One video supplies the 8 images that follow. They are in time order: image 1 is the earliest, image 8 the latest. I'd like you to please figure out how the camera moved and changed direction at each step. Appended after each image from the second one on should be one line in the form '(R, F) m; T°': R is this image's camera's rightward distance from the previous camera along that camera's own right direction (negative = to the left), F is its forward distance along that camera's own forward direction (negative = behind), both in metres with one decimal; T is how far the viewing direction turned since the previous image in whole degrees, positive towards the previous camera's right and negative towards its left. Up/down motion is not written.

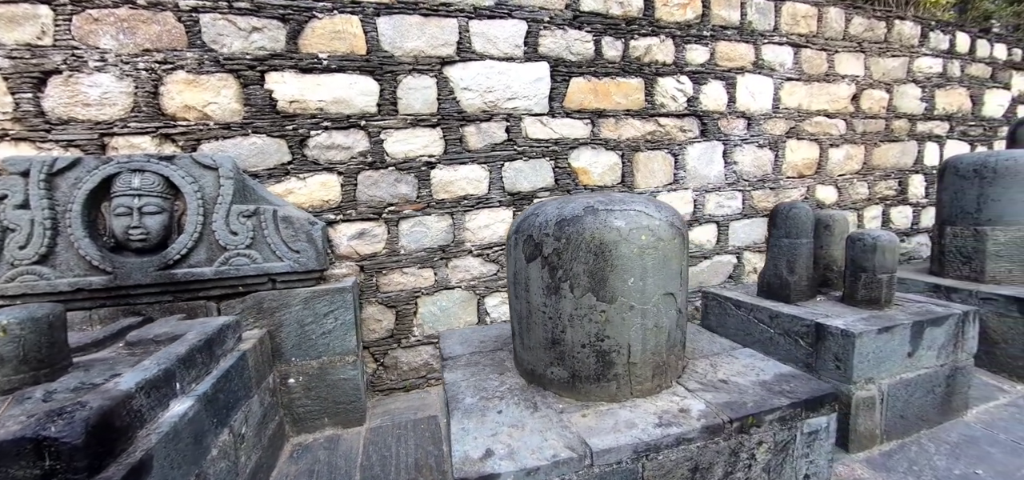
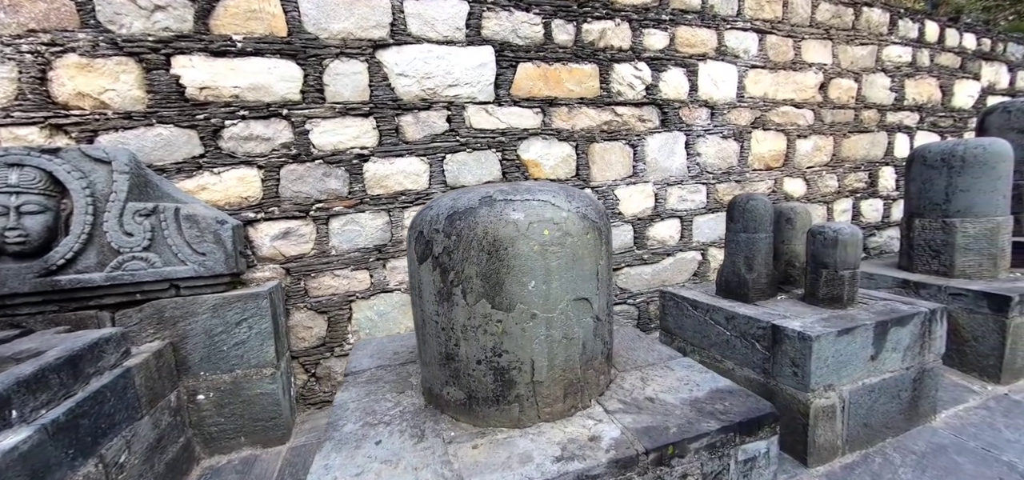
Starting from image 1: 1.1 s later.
(+0.3, +0.2) m; +1°
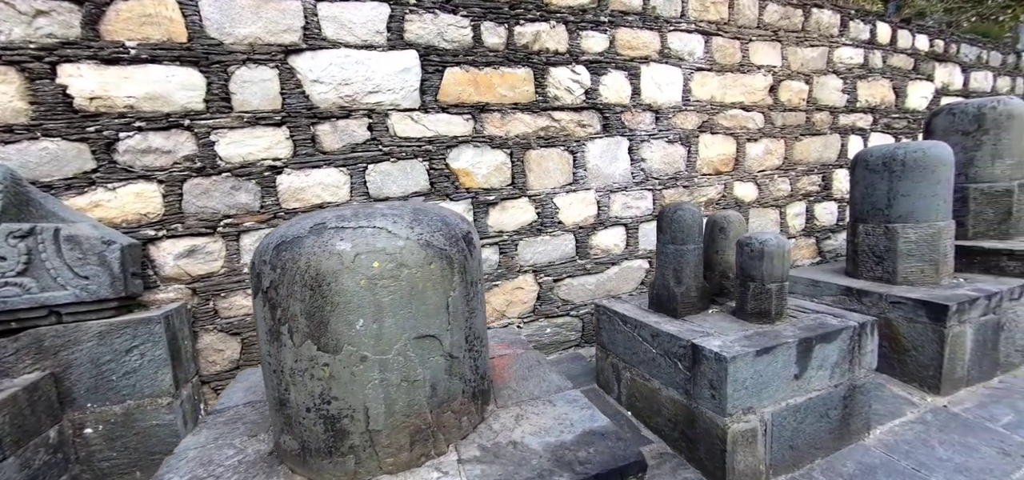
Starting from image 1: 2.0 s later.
(+0.4, +0.1) m; +1°
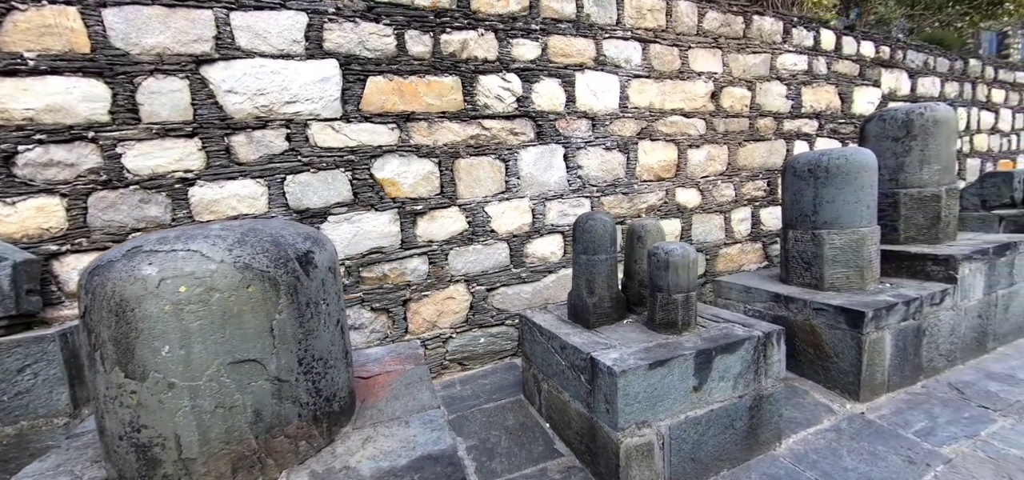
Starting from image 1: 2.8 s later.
(+0.4, 0.0) m; +1°
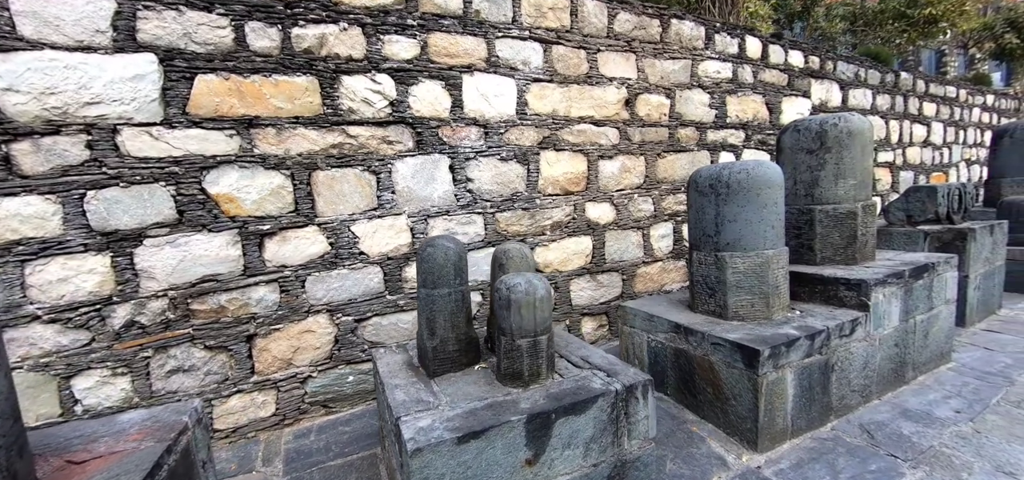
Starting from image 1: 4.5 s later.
(+0.7, +0.3) m; +2°
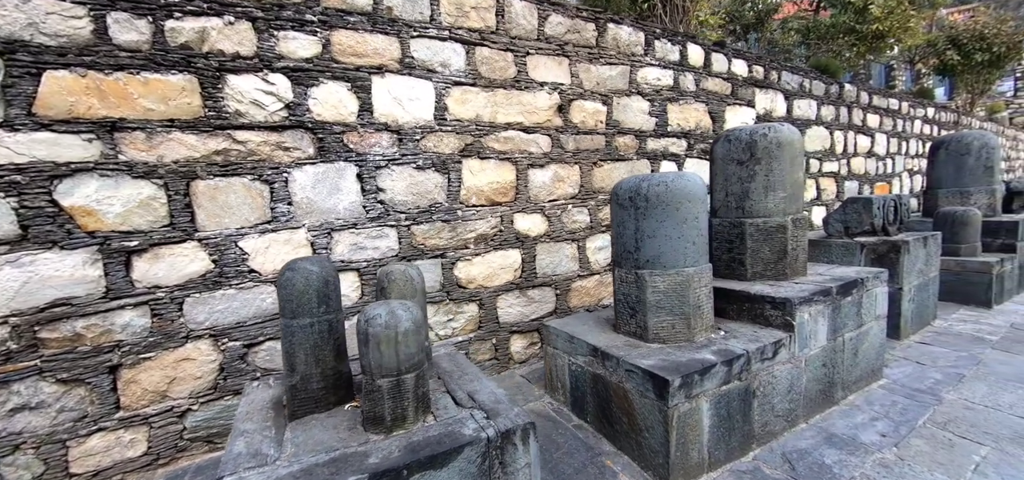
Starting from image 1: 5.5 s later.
(+0.4, +0.2) m; +2°
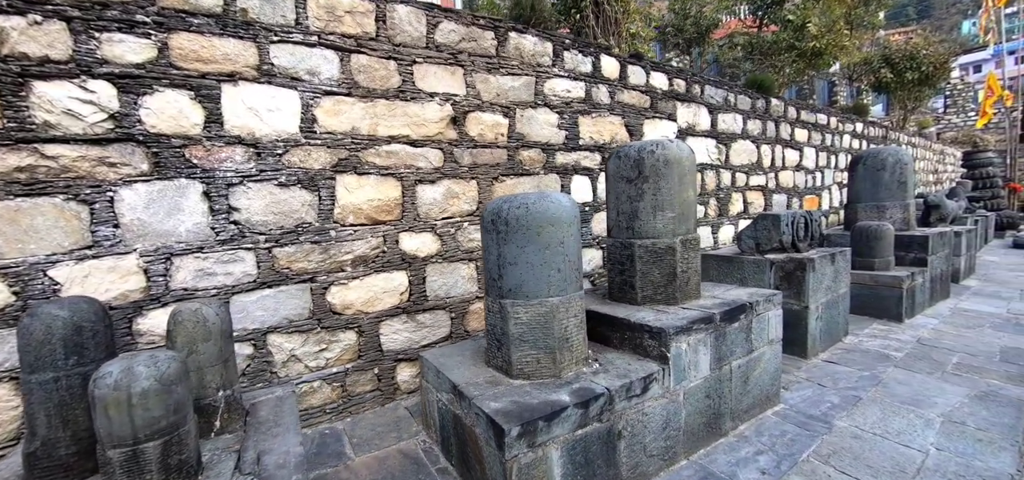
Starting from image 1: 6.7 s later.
(+0.6, +0.2) m; +2°
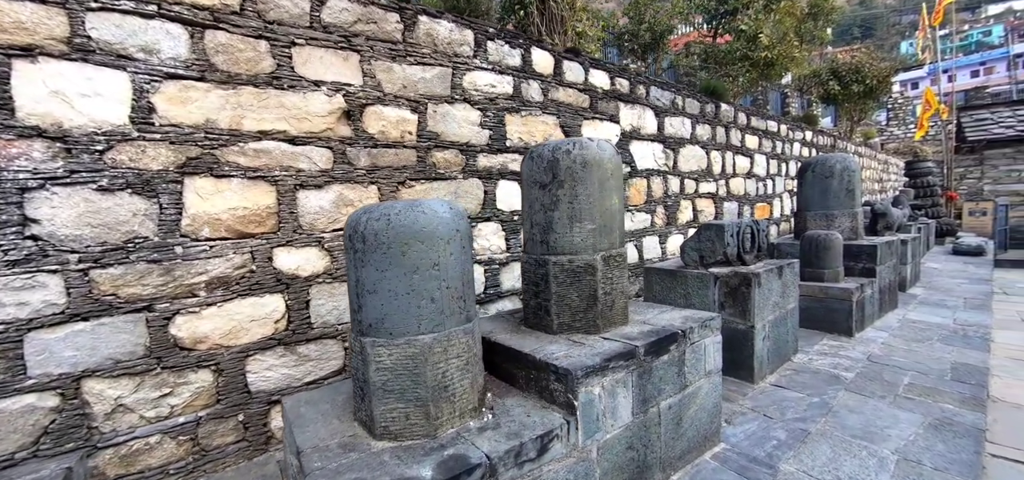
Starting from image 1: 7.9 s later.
(+0.4, +0.4) m; +4°
